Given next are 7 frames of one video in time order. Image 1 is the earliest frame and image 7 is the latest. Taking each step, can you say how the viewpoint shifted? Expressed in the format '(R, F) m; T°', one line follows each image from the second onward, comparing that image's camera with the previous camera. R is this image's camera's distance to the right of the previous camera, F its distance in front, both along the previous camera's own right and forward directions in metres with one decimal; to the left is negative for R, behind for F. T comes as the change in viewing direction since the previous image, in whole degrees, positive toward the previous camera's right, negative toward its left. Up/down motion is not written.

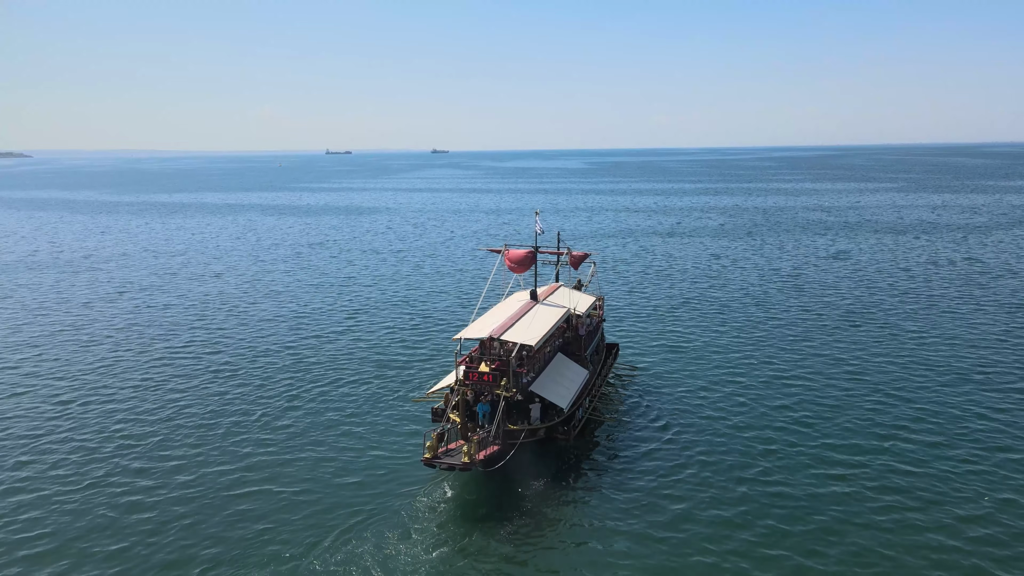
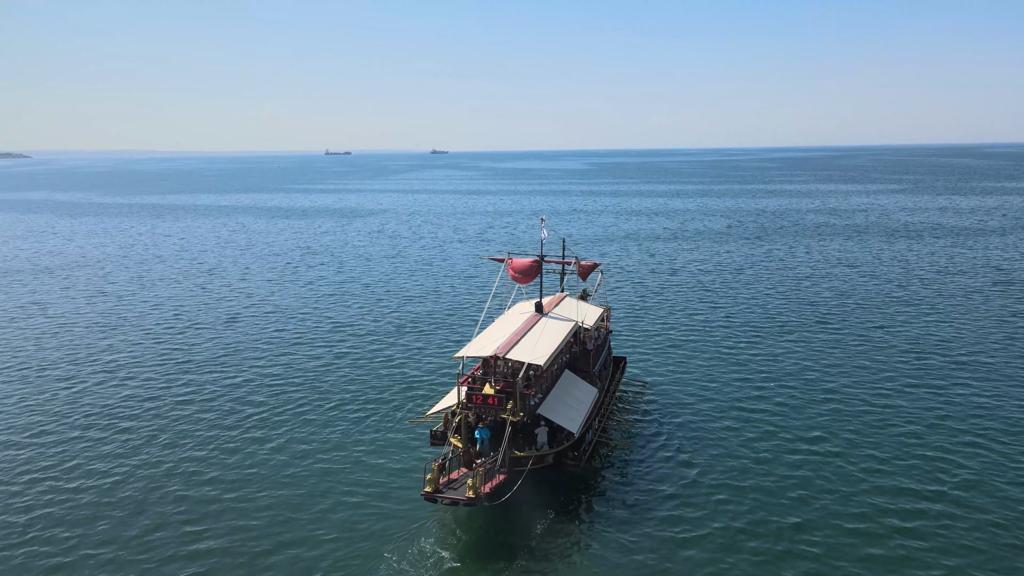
(-0.4, +3.1) m; 0°
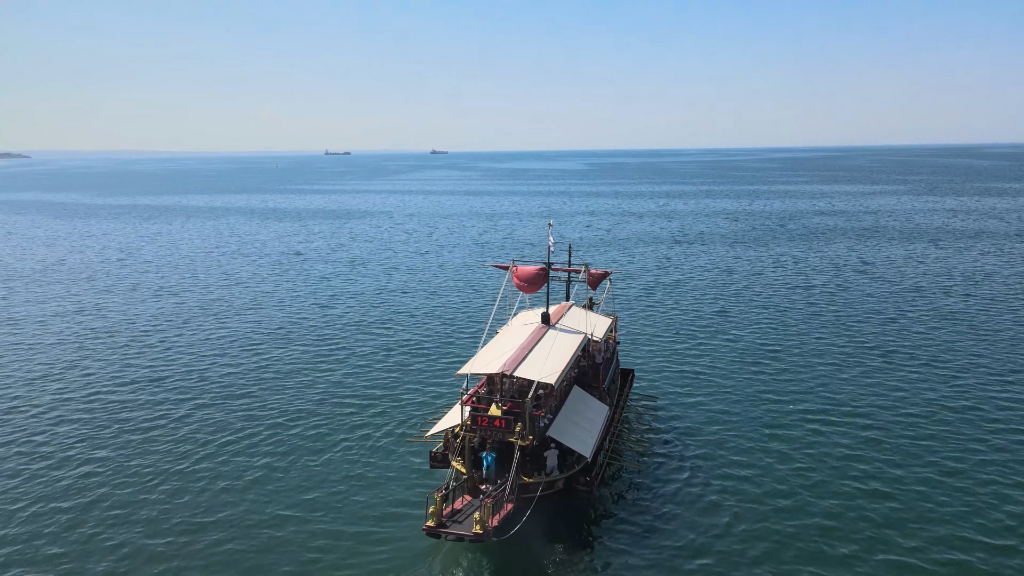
(-0.6, +2.9) m; 0°
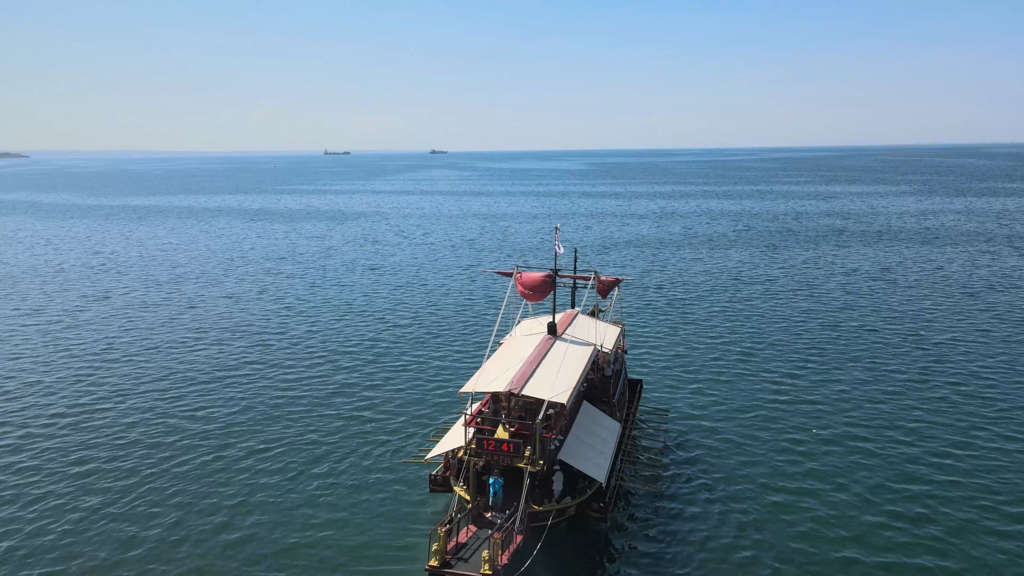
(-0.5, +2.9) m; 0°
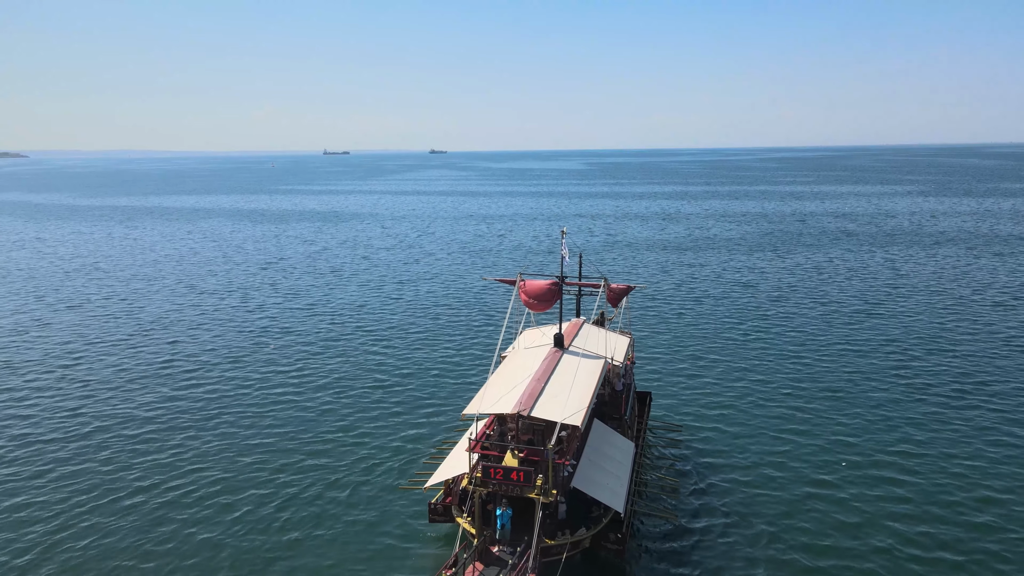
(-0.5, +2.9) m; 0°
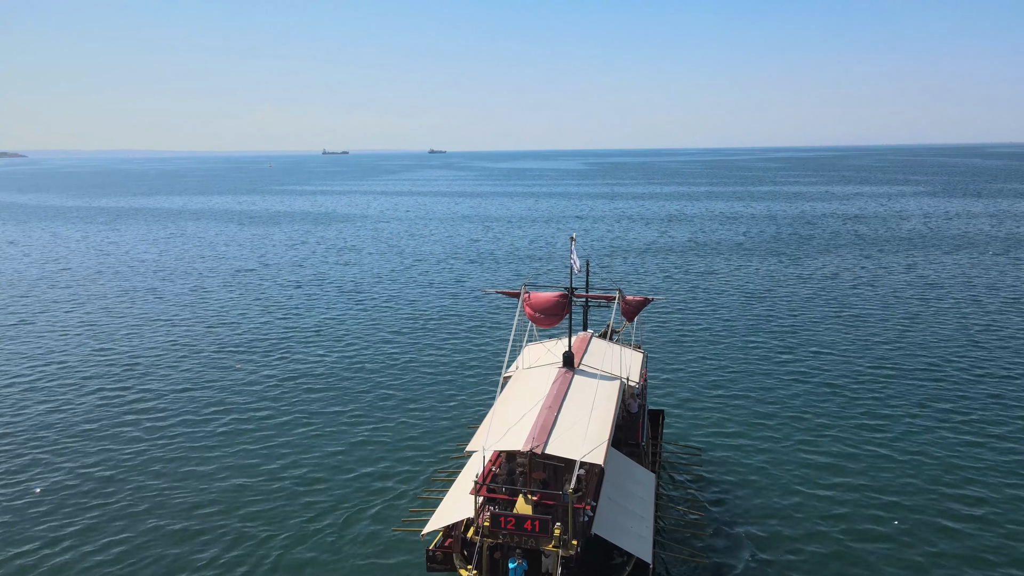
(-0.6, +3.9) m; 0°
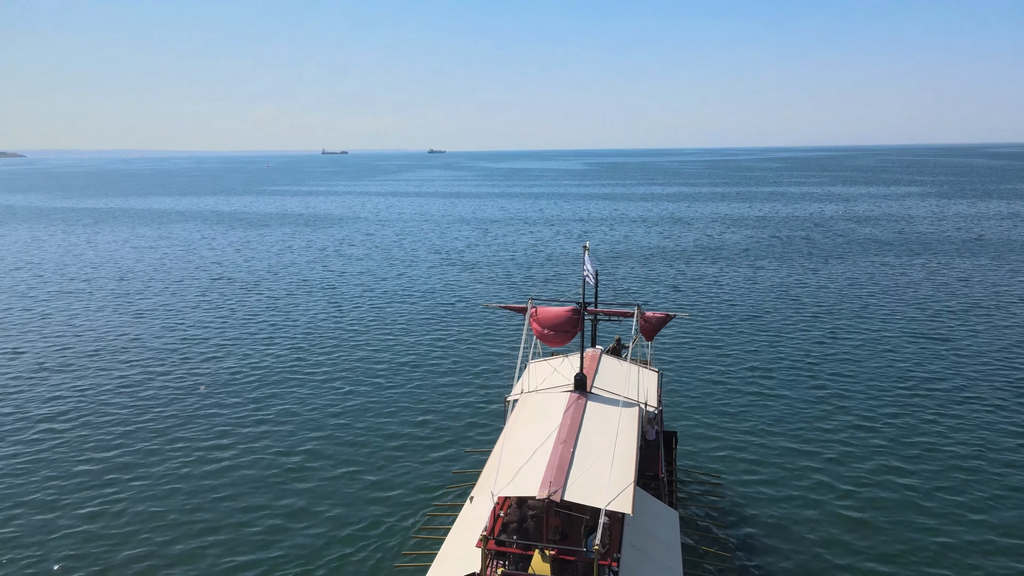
(-0.6, +3.5) m; 0°
